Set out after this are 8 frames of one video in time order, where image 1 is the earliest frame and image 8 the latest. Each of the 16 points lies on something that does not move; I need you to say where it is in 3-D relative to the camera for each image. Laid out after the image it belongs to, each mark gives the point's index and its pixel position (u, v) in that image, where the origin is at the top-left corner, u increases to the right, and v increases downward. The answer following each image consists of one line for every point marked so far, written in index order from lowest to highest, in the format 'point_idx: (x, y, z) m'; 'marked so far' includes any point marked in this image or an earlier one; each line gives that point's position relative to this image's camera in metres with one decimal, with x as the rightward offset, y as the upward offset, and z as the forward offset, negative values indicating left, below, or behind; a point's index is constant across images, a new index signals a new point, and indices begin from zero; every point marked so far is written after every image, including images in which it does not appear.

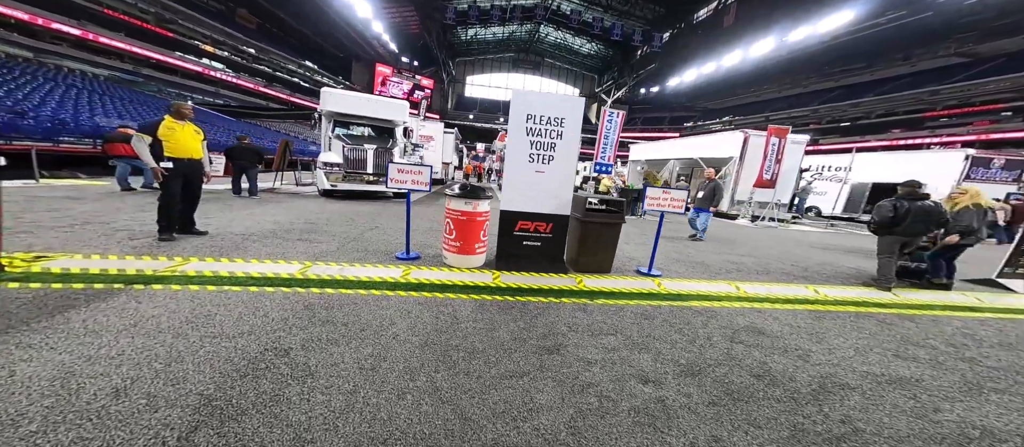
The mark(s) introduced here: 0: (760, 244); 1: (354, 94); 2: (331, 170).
0: (+5.1, -0.4, +6.2) m
1: (-4.6, +3.8, +8.9) m
2: (-4.7, +1.4, +7.9) m
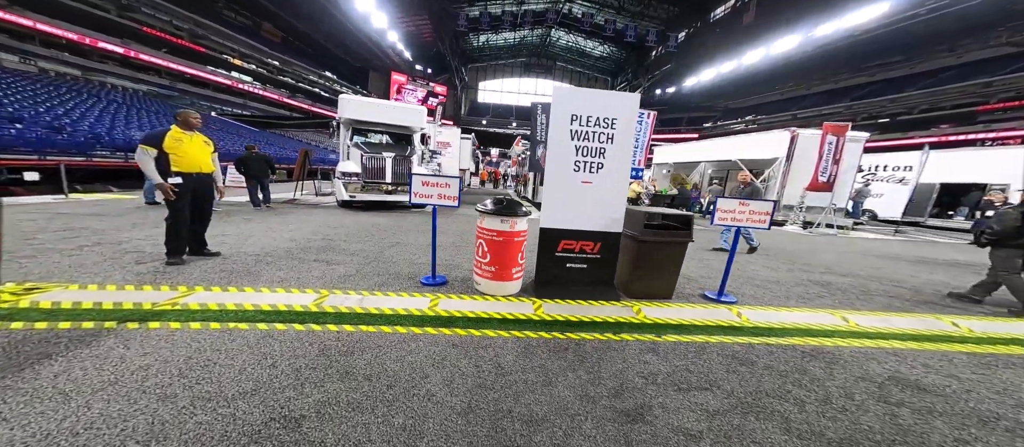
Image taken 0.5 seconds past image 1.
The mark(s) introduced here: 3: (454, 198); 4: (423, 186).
0: (+5.6, -0.6, +5.4) m
1: (-4.0, +3.5, +8.7) m
2: (-4.1, +1.1, +7.6) m
3: (-0.6, +0.3, +3.2) m
4: (-1.0, +0.4, +3.2) m
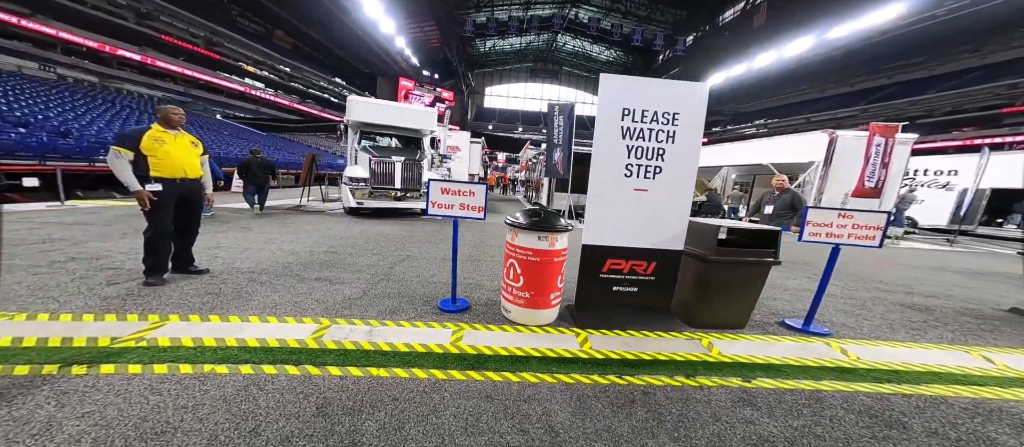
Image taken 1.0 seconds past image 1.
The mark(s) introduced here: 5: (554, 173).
0: (+6.0, -0.8, +4.8) m
1: (-3.5, +3.3, +8.2) m
2: (-3.6, +0.9, +7.1) m
3: (-0.3, +0.1, +2.7) m
4: (-0.6, +0.2, +2.7) m
5: (+1.2, +1.4, +8.5) m
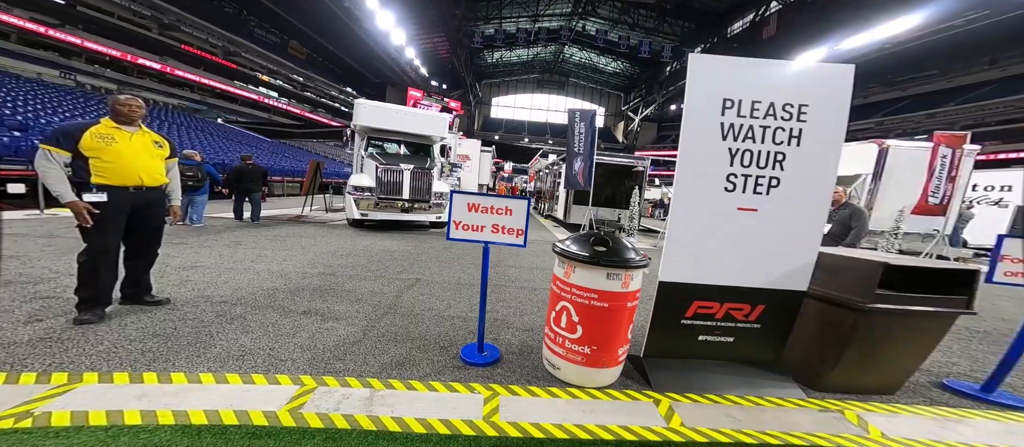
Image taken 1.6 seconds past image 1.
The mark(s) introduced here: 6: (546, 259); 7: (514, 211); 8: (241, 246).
0: (+6.3, -1.1, +4.0) m
1: (-3.1, +3.0, +7.7) m
2: (-3.2, +0.6, +6.5) m
3: (0.0, 0.0, +2.1) m
4: (-0.3, +0.1, +2.1) m
5: (+1.6, +1.0, +7.8) m
6: (+0.7, -0.6, +5.4) m
7: (0.0, +0.1, +2.0) m
8: (-4.1, -0.3, +4.7) m
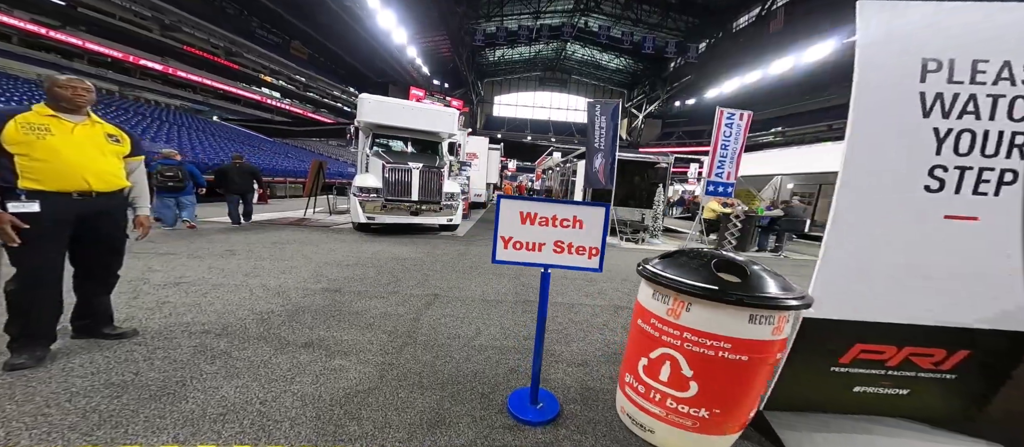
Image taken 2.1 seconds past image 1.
0: (+6.7, -1.1, +3.4) m
1: (-2.7, +2.9, +7.2) m
2: (-2.9, +0.5, +6.0) m
3: (+0.4, -0.1, +1.5) m
4: (0.0, 0.0, +1.5) m
5: (+2.0, +1.0, +7.3) m
6: (+1.1, -0.7, +4.9) m
7: (+0.4, 0.0, +1.5) m
8: (-3.8, -0.4, +4.2) m
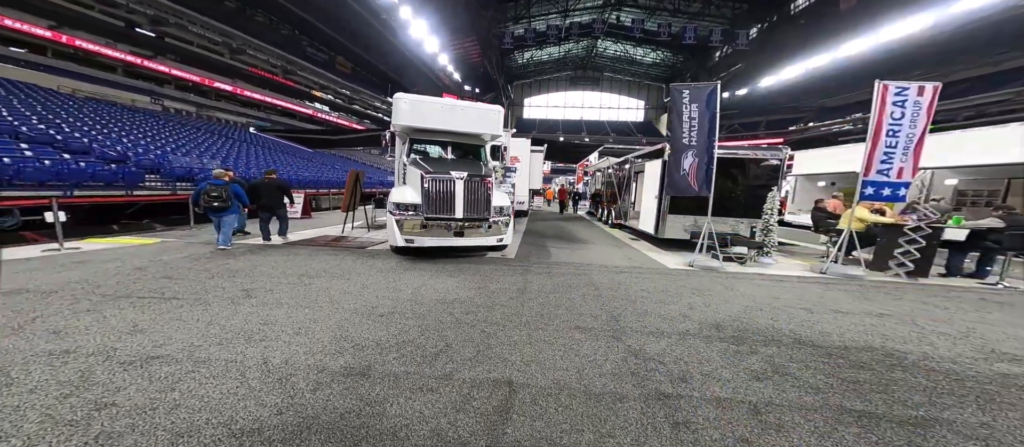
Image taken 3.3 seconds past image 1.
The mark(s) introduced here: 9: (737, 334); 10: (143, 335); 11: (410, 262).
0: (+7.5, -1.3, +1.5) m
1: (-1.5, +2.5, +6.2) m
2: (-1.8, +0.2, +5.1) m
3: (+1.0, -0.4, +0.2) m
4: (+0.7, -0.3, +0.3) m
5: (+3.2, +0.7, +5.8) m
6: (+2.0, -1.0, +3.5) m
7: (+1.0, -0.2, +0.2) m
8: (-2.9, -0.8, +3.3) m
9: (+2.1, -1.0, +2.8) m
10: (-3.0, -0.9, +2.5) m
11: (-1.6, -0.6, +4.9) m
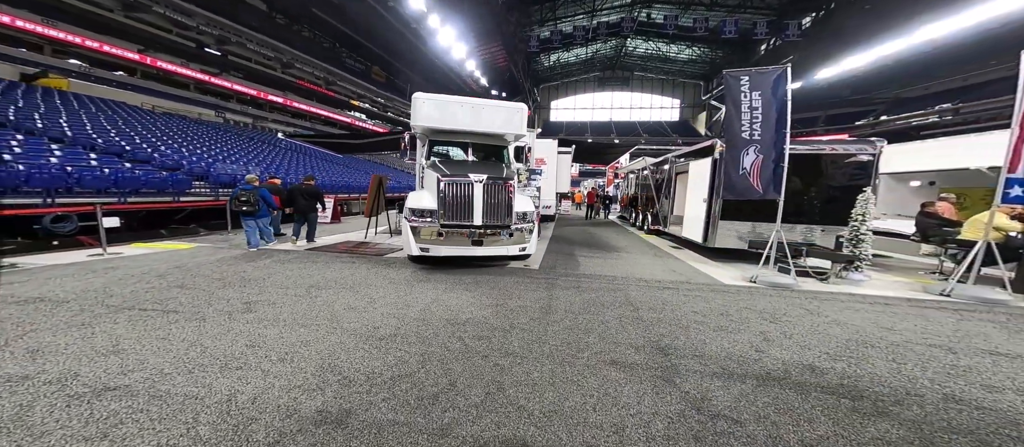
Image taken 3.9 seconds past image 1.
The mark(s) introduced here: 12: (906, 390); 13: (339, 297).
0: (+7.5, -1.3, +0.2) m
1: (-1.1, +2.4, +5.9) m
2: (-1.4, +0.1, +4.7) m
3: (+0.9, -0.4, -0.4) m
4: (+0.6, -0.3, -0.3) m
5: (+3.6, +0.5, +4.9) m
6: (+2.2, -1.1, +2.8) m
7: (+0.9, -0.3, -0.4) m
8: (-2.7, -0.9, +3.0) m
9: (+2.2, -1.1, +2.1) m
10: (-2.9, -0.9, +2.2) m
11: (-1.3, -0.7, +4.5) m
12: (+2.6, -1.1, +2.0) m
13: (-1.9, -0.8, +3.5) m
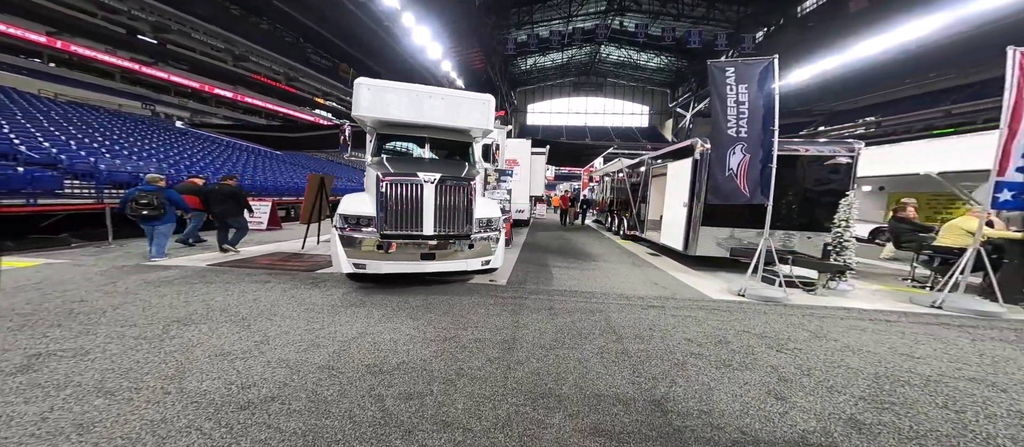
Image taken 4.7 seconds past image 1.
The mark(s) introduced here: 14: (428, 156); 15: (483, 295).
0: (+7.3, -1.4, 0.0) m
1: (-1.7, +2.3, +5.1) m
2: (-1.9, -0.1, +3.8) m
3: (+0.8, -0.4, -1.1) m
4: (+0.4, -0.3, -1.0) m
5: (+3.1, +0.4, +4.5) m
6: (+1.9, -1.1, +2.2) m
7: (+0.8, -0.3, -1.1) m
8: (-3.0, -1.0, +2.0) m
9: (+1.9, -1.2, +1.5) m
10: (-3.2, -1.0, +1.2) m
11: (-1.8, -0.8, +3.7) m
12: (+2.3, -1.2, +1.4) m
13: (-2.3, -0.9, +2.6) m
14: (-1.4, +1.2, +5.1) m
15: (-0.3, -0.8, +3.9) m
